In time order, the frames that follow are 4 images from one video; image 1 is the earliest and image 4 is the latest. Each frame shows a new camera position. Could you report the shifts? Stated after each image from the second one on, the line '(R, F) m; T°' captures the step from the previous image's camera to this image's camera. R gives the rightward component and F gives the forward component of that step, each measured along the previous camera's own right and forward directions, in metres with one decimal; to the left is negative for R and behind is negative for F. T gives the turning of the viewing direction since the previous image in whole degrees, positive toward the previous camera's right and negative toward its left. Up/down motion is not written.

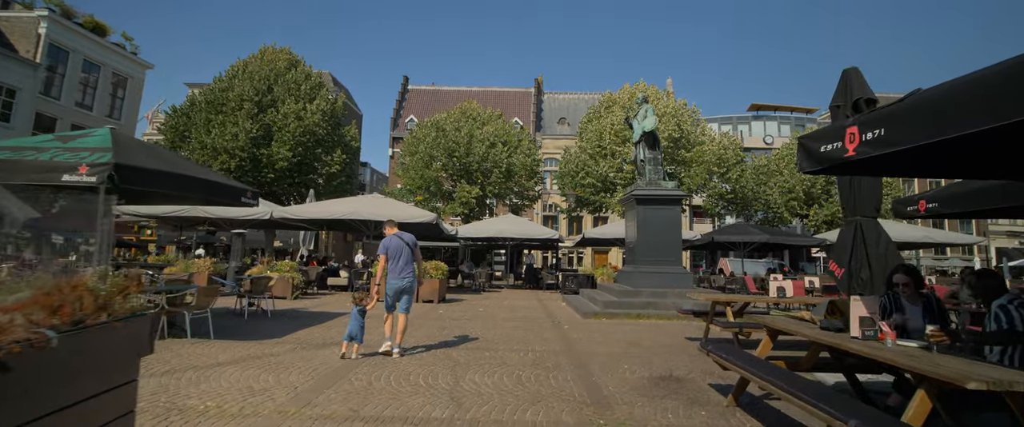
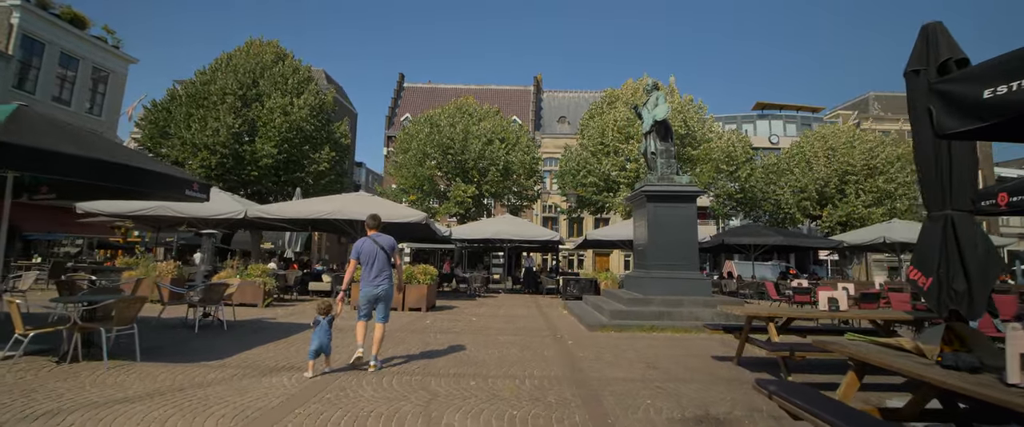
(+0.1, +1.2) m; 0°
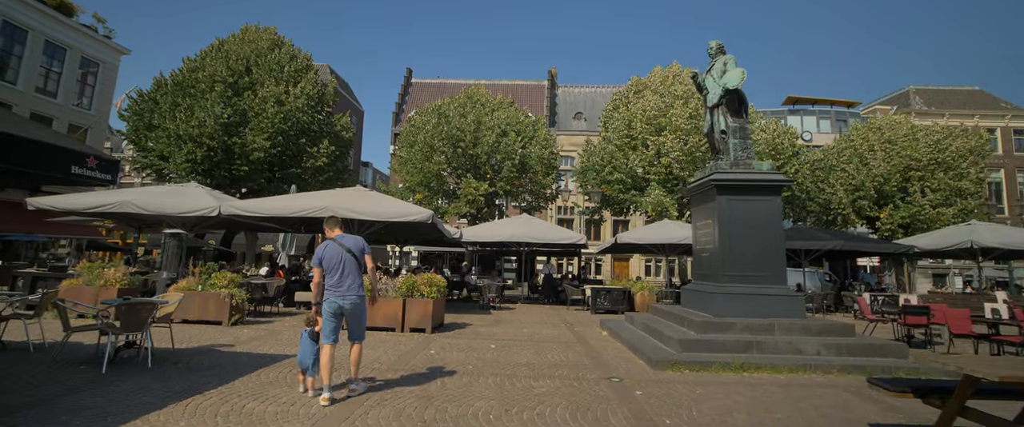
(-0.3, +2.3) m; -1°
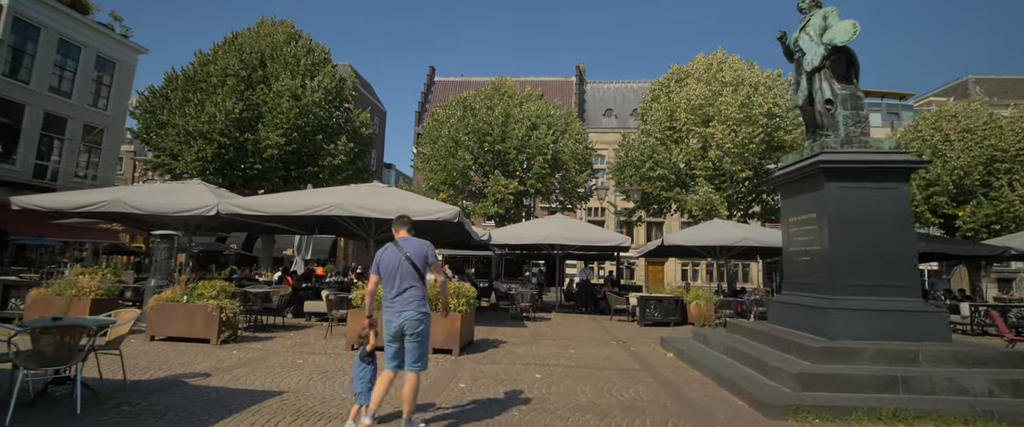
(-0.3, +1.6) m; -2°
